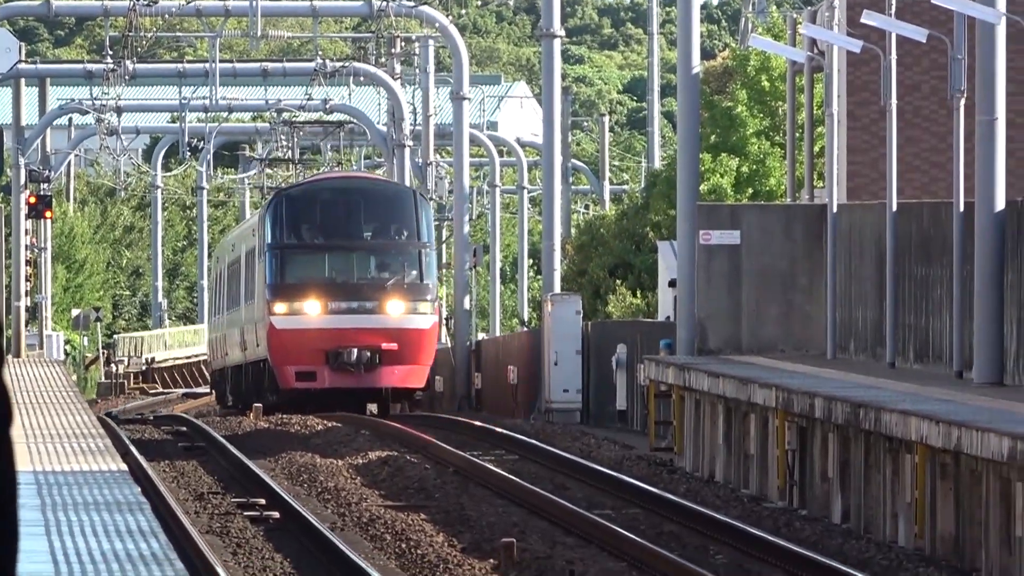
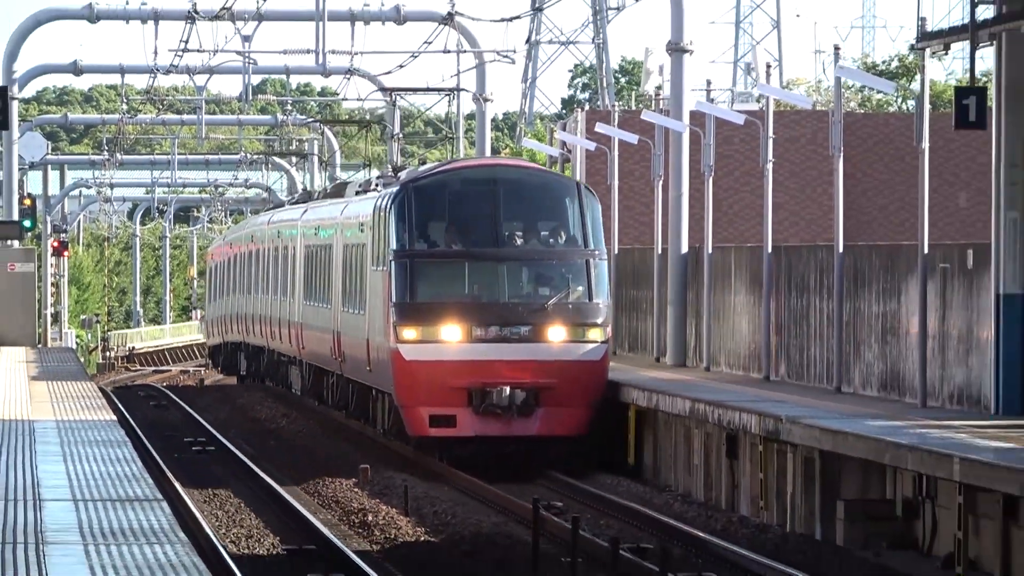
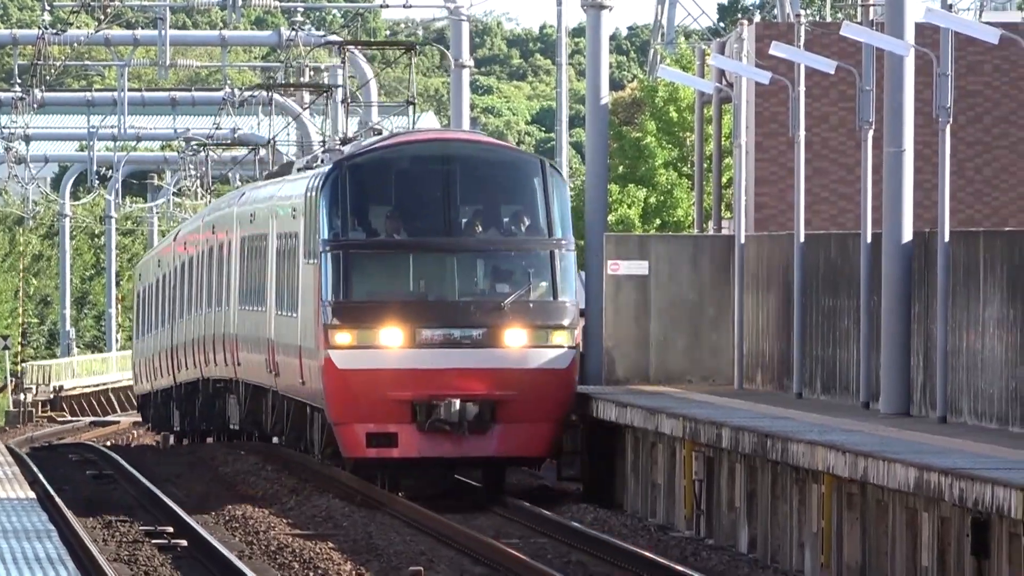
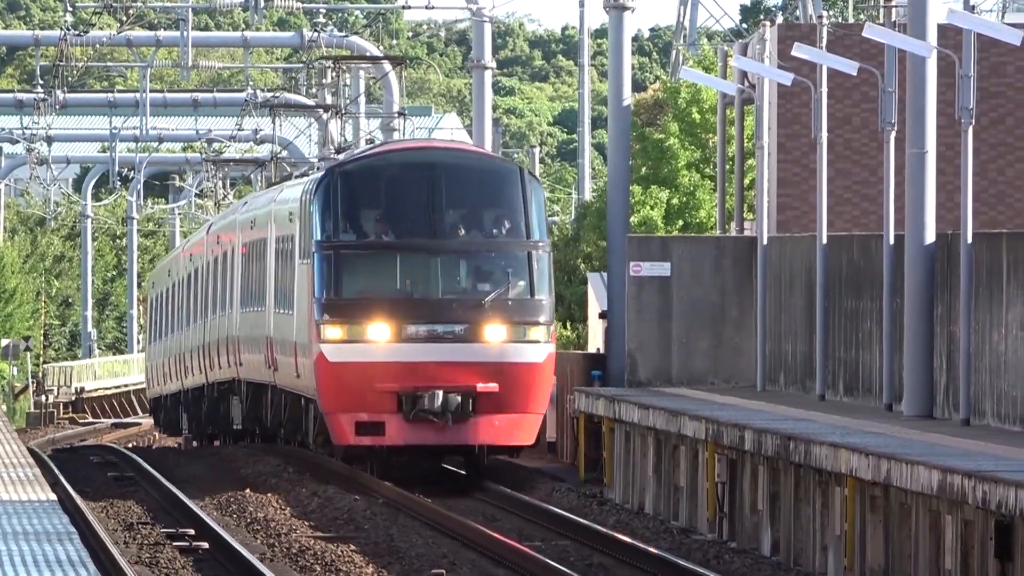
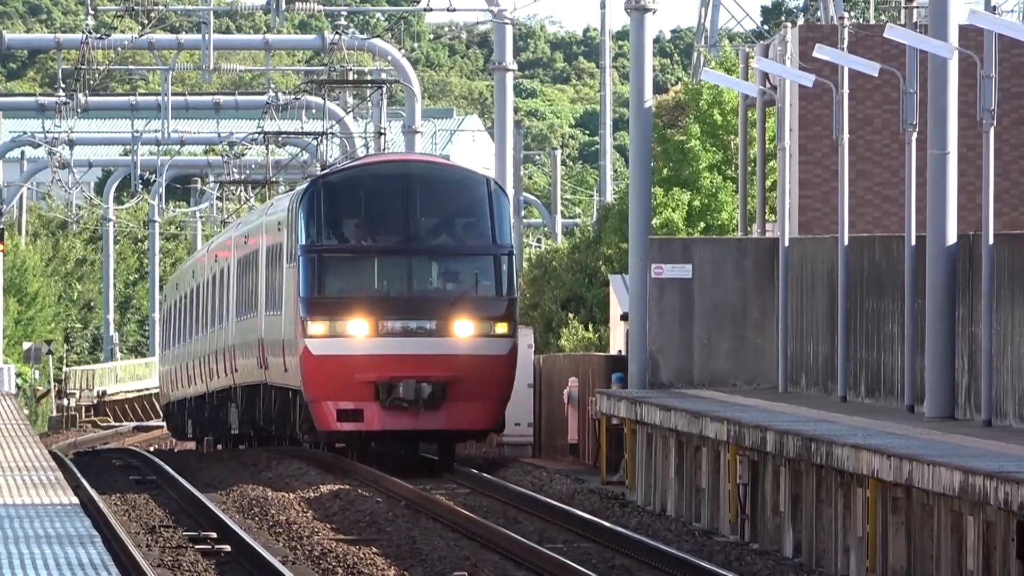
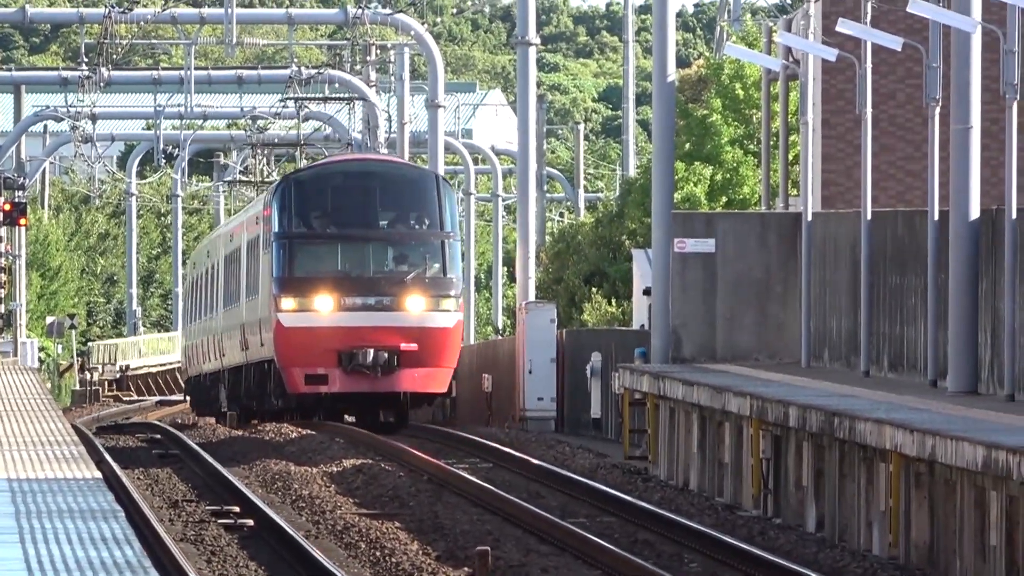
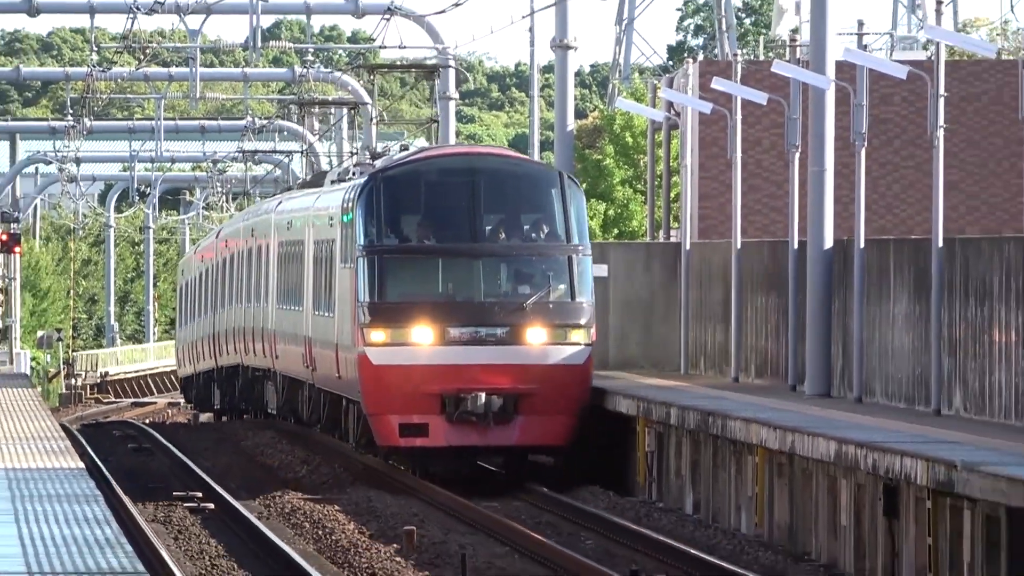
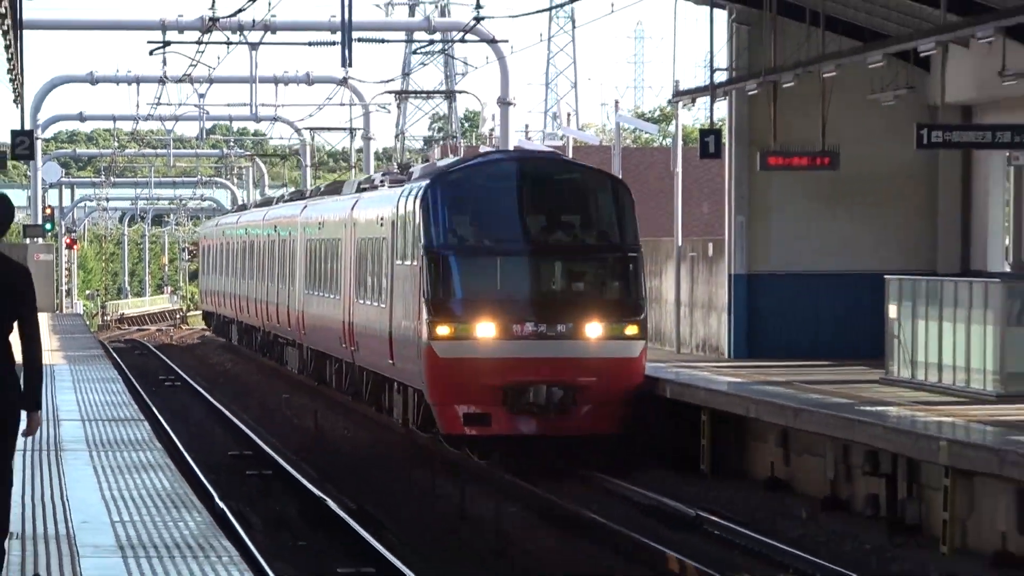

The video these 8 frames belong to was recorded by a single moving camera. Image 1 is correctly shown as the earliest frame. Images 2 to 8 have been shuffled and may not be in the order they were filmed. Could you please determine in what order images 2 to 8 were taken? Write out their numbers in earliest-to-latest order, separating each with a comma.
6, 5, 4, 3, 7, 2, 8
